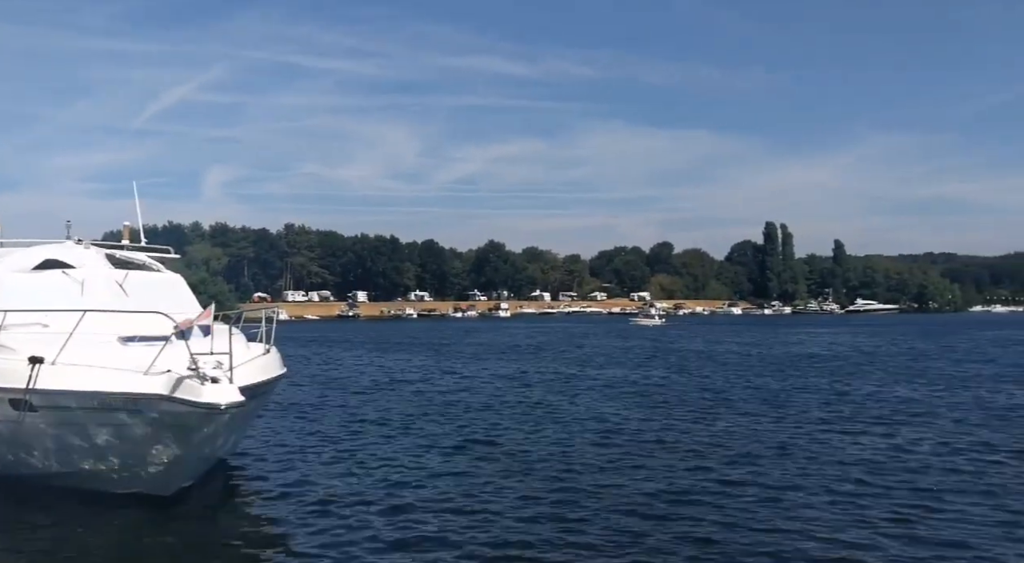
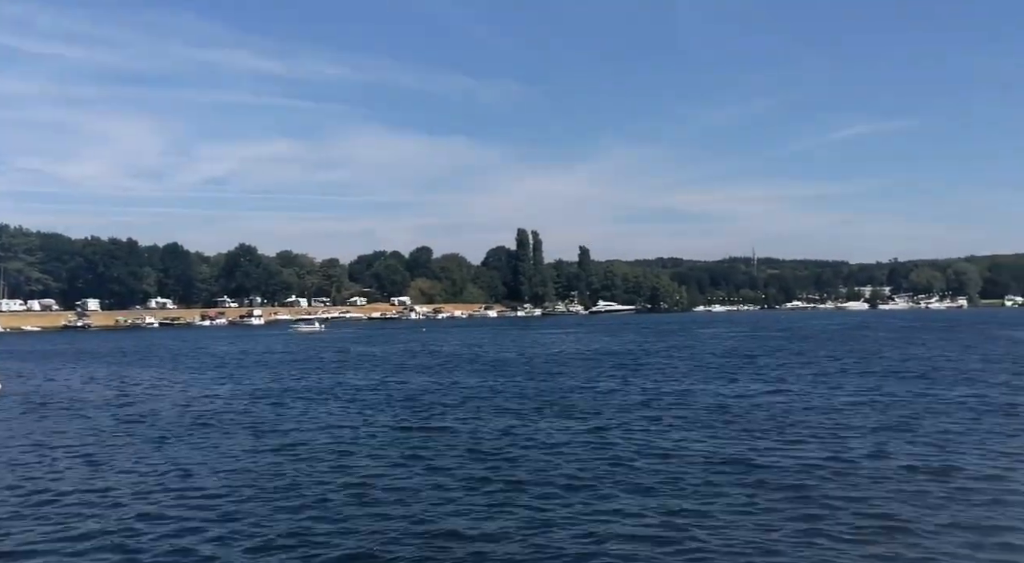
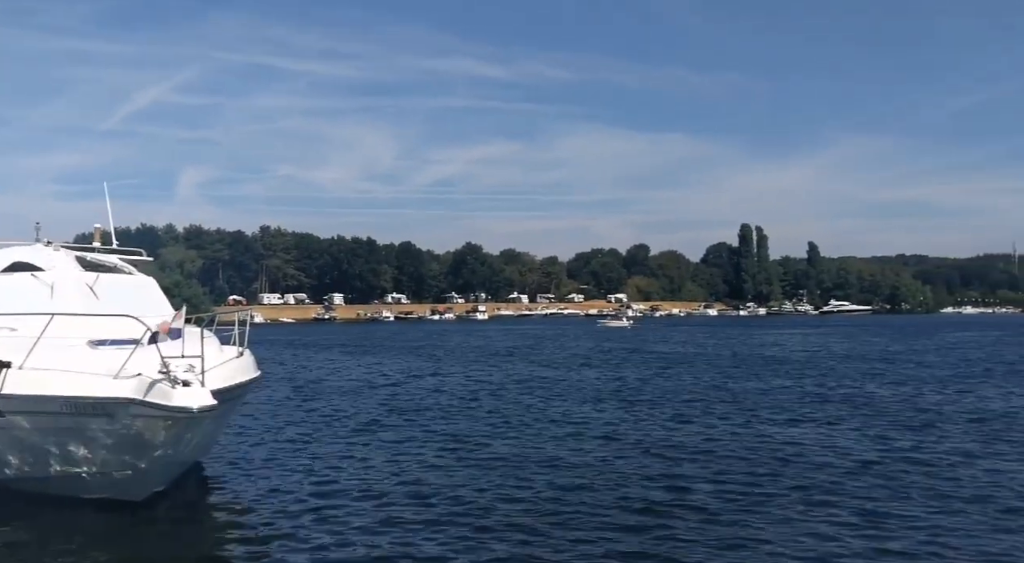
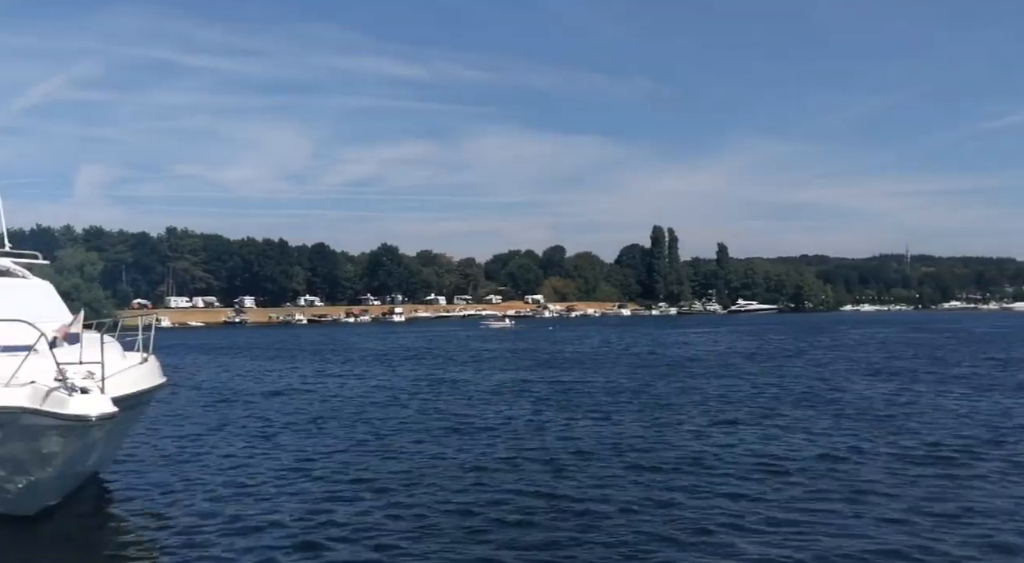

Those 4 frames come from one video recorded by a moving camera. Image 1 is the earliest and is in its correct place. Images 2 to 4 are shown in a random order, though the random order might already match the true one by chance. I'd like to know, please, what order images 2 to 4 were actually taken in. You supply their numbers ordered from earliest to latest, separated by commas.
3, 4, 2
